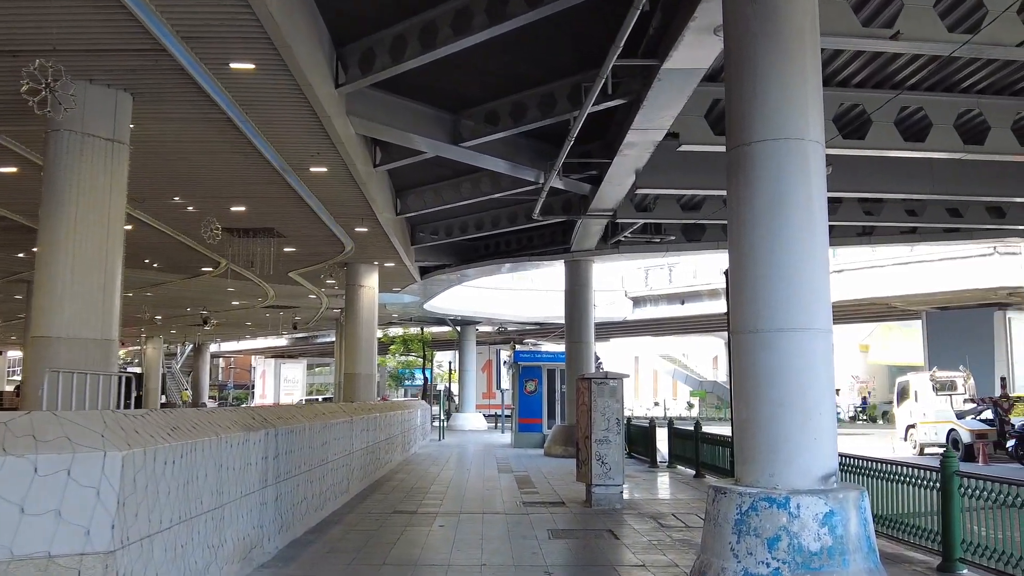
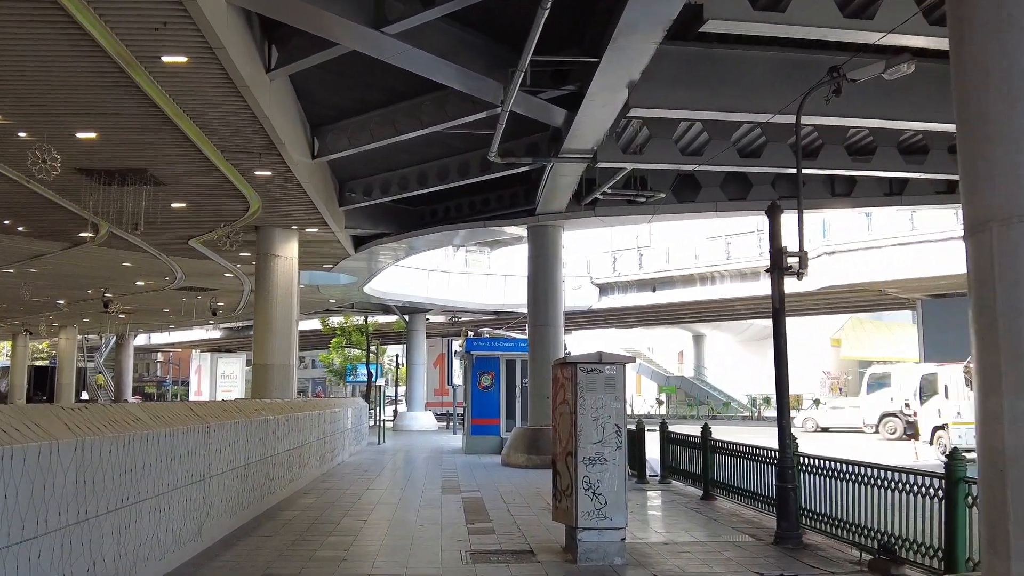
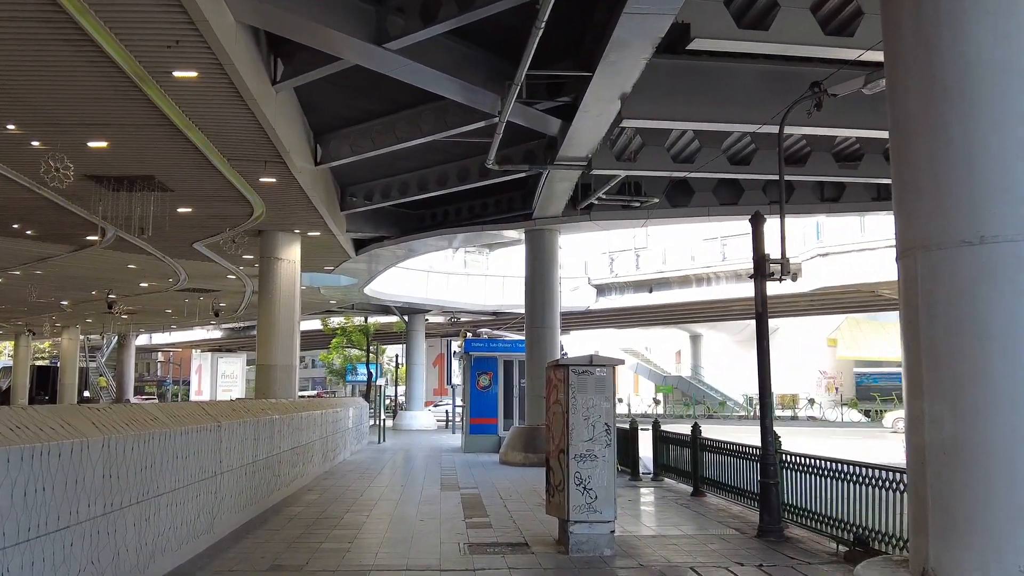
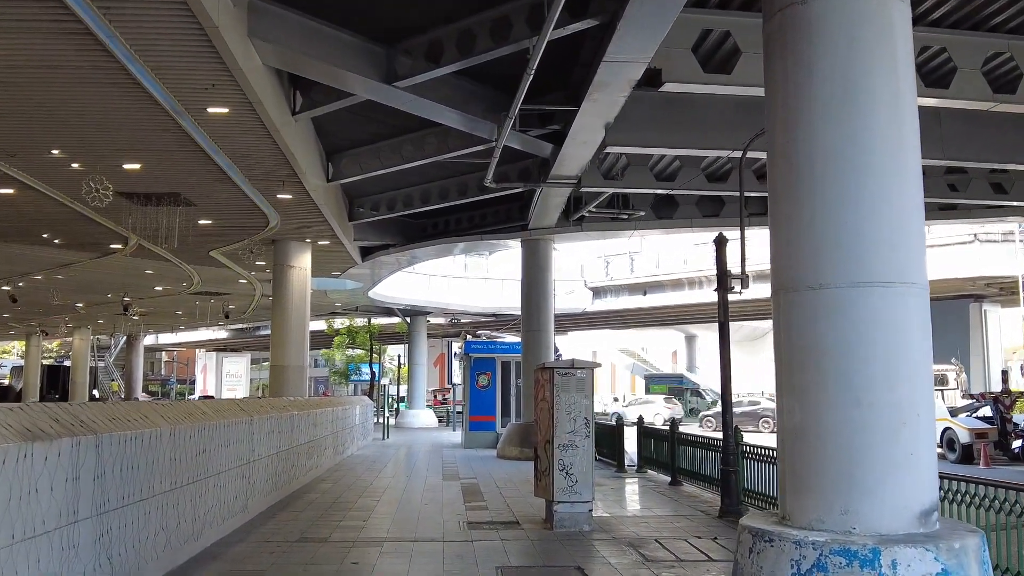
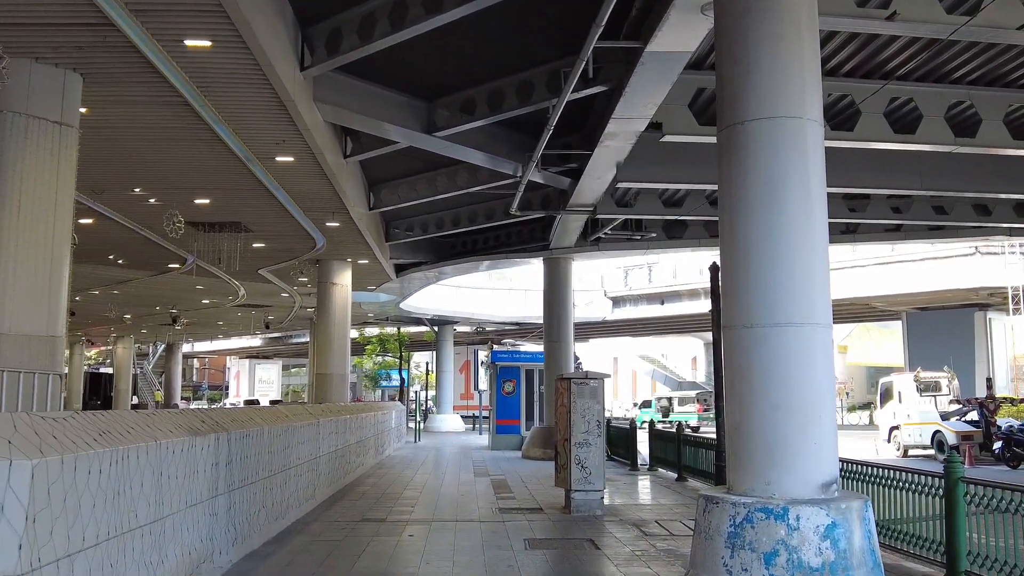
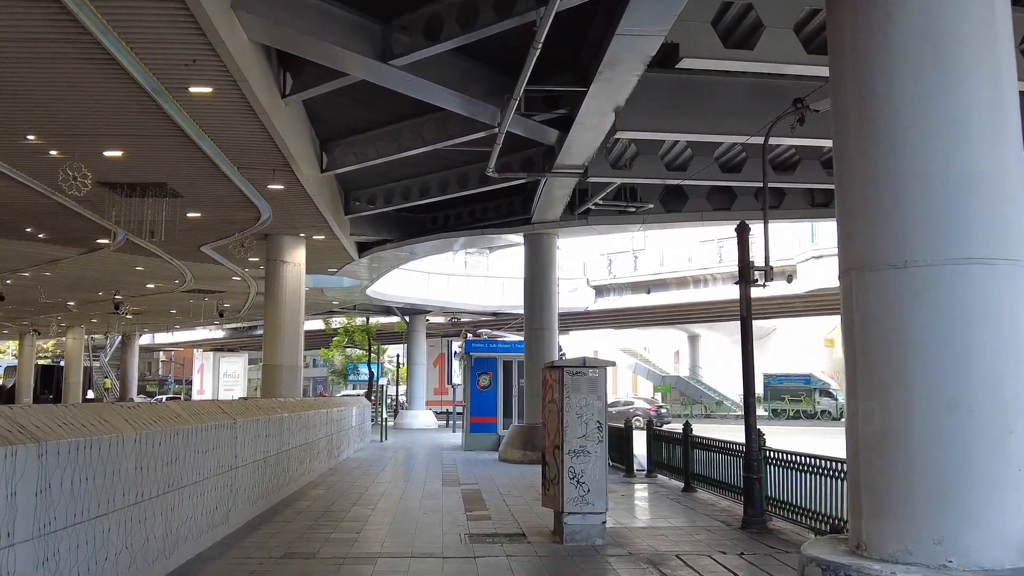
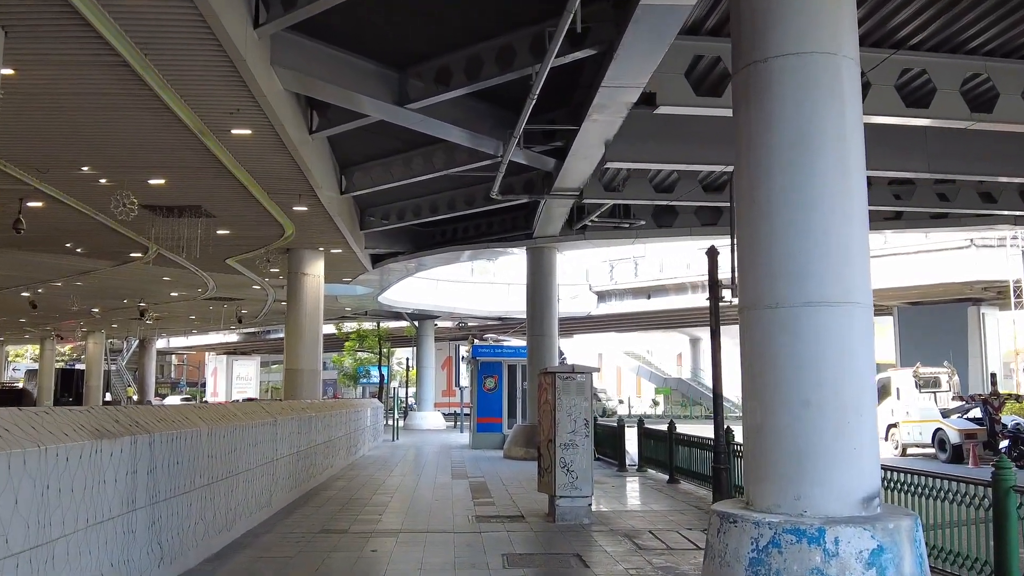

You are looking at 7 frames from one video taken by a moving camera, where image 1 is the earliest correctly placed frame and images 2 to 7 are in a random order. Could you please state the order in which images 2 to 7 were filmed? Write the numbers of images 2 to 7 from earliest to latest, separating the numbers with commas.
5, 7, 4, 6, 3, 2
